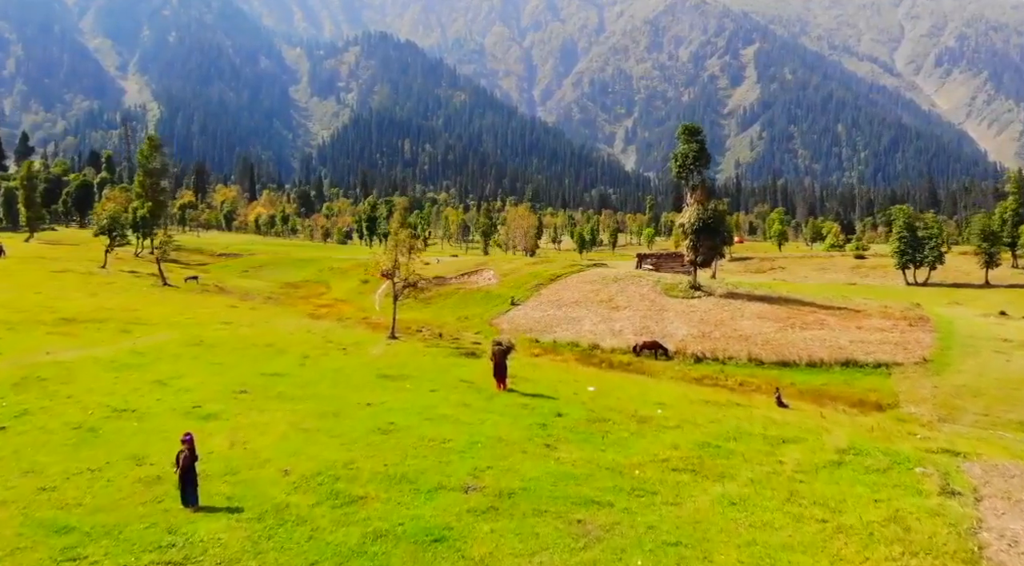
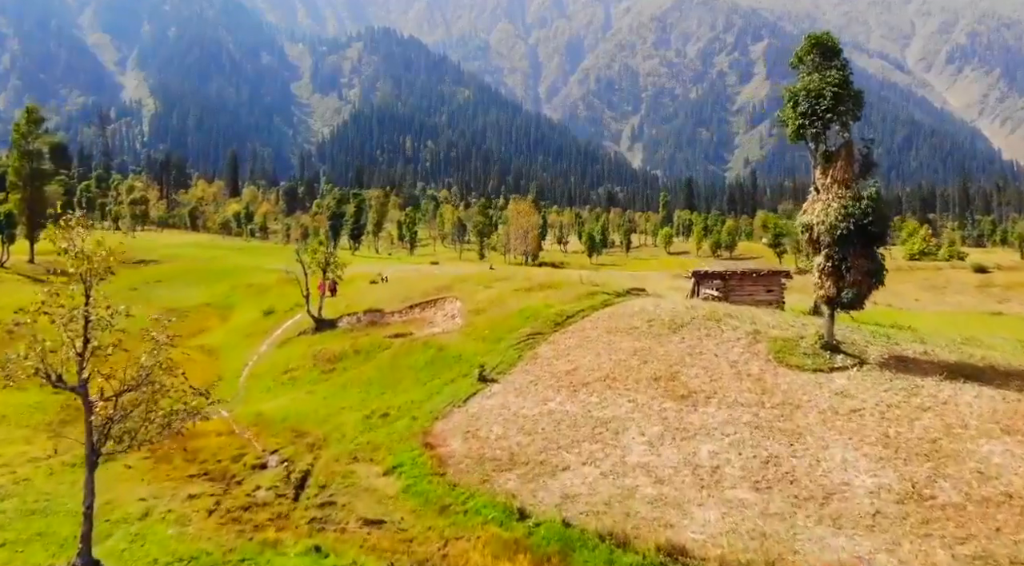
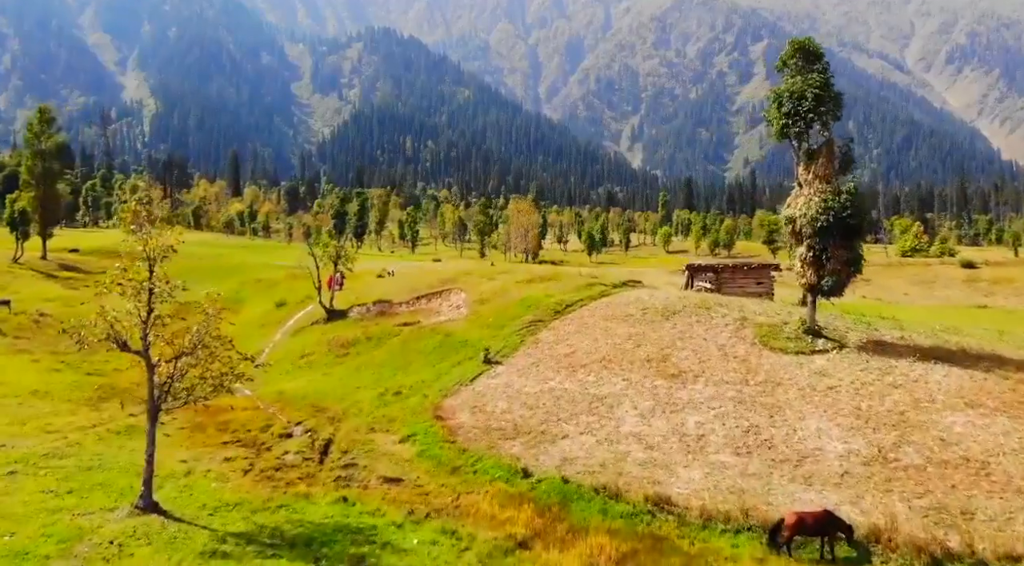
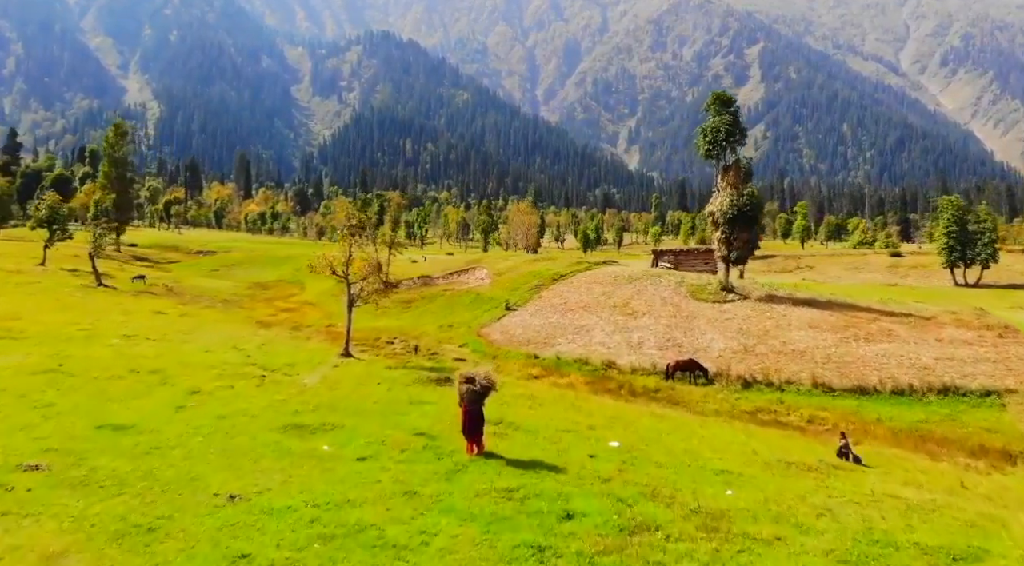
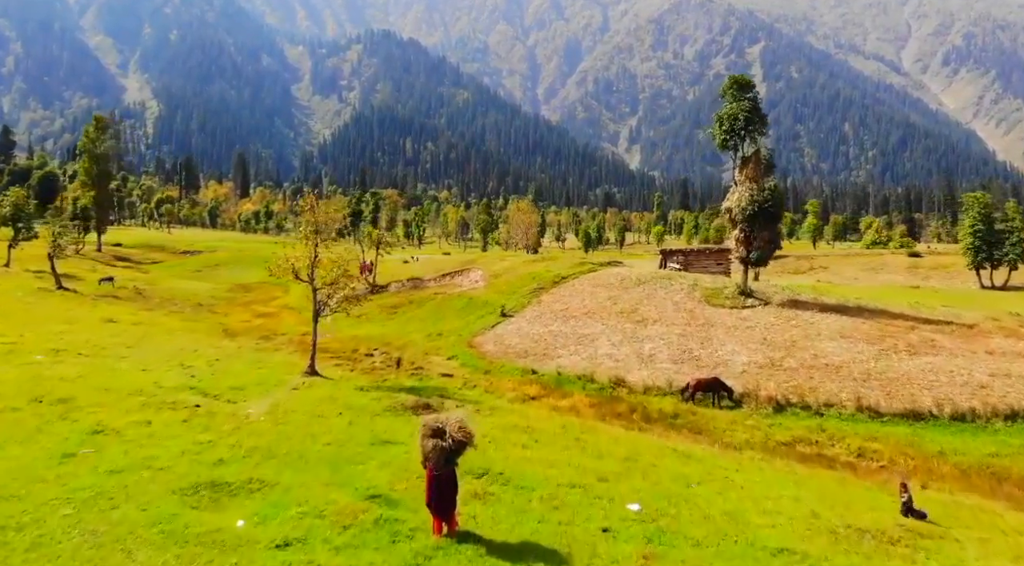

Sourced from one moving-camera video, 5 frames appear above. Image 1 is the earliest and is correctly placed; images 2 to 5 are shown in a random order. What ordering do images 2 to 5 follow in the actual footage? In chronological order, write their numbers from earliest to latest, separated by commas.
4, 5, 3, 2
